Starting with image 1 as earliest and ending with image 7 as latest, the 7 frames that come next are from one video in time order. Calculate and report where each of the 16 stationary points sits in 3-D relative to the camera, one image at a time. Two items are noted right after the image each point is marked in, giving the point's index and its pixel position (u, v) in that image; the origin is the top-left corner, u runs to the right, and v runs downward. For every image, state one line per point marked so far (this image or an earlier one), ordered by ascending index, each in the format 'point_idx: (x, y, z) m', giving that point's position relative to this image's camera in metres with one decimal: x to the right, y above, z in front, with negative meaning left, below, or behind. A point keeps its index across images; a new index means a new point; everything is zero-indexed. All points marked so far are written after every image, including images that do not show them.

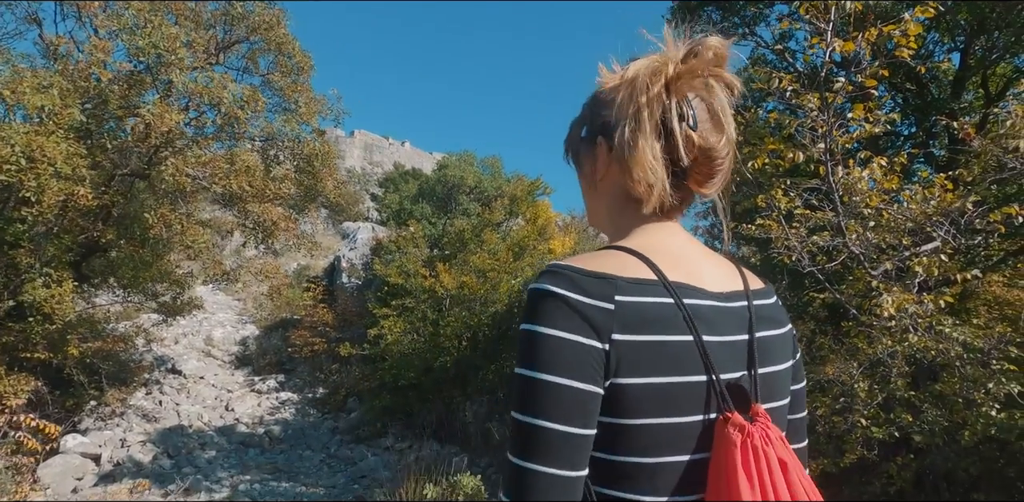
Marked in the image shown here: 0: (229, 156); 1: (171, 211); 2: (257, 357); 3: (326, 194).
0: (-4.0, +1.4, +7.6) m
1: (-4.9, +0.6, +7.7) m
2: (-6.8, -2.8, +14.2) m
3: (-3.1, +1.0, +9.0) m
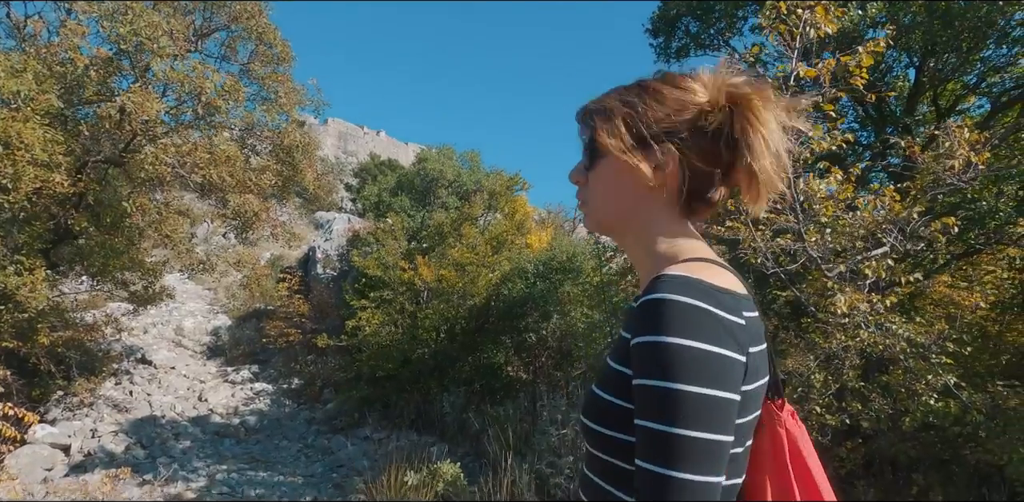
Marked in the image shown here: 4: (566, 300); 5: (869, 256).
0: (-4.3, +1.5, +7.6) m
1: (-5.2, +0.7, +7.6) m
2: (-7.4, -2.5, +14.0) m
3: (-3.5, +1.1, +9.1) m
4: (+0.9, -0.8, +8.7) m
5: (+2.4, 0.0, +3.5) m
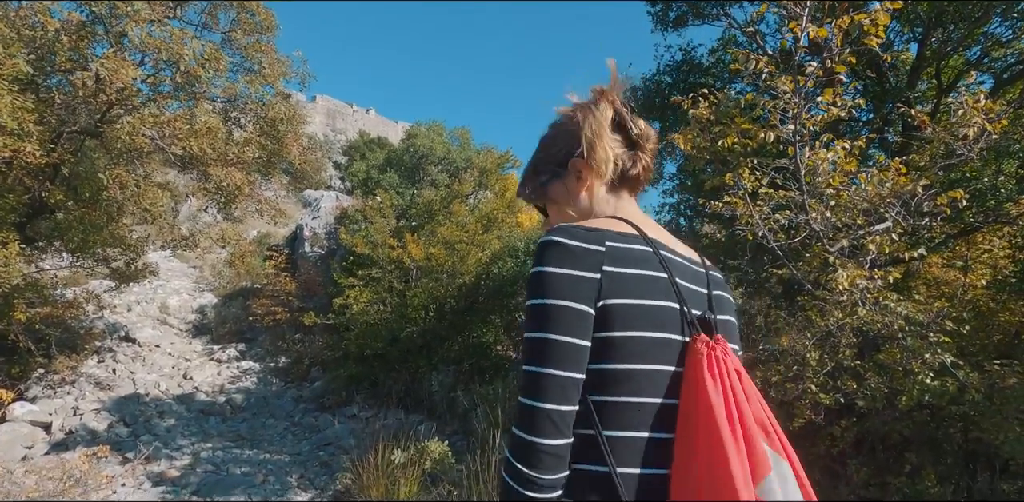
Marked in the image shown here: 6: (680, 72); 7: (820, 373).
0: (-4.4, +1.8, +7.3) m
1: (-5.3, +1.1, +7.3) m
2: (-7.7, -1.9, +13.8) m
3: (-3.6, +1.5, +8.8) m
4: (+0.7, -0.5, +8.6) m
5: (+2.3, +0.1, +3.4) m
6: (+1.9, +2.1, +6.1) m
7: (+2.2, -0.9, +3.9) m
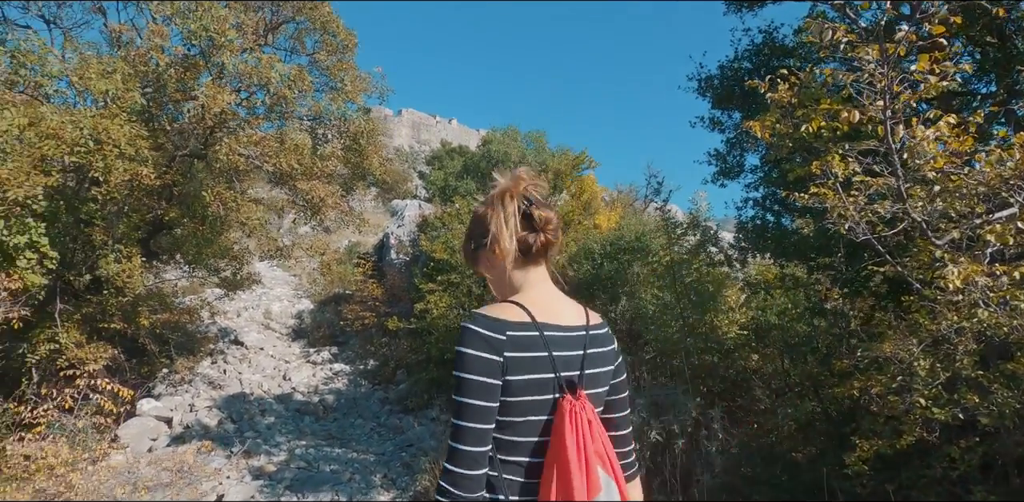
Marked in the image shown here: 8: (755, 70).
0: (-3.4, +1.7, +7.8) m
1: (-4.3, +0.9, +8.0) m
2: (-5.5, -2.2, +14.8) m
3: (-2.4, +1.4, +9.2) m
4: (+1.9, -0.5, +8.3) m
5: (+2.7, +0.2, +3.0) m
6: (+2.7, +2.1, +5.7) m
7: (+2.7, -0.9, +3.4) m
8: (+2.6, +1.9, +5.7) m
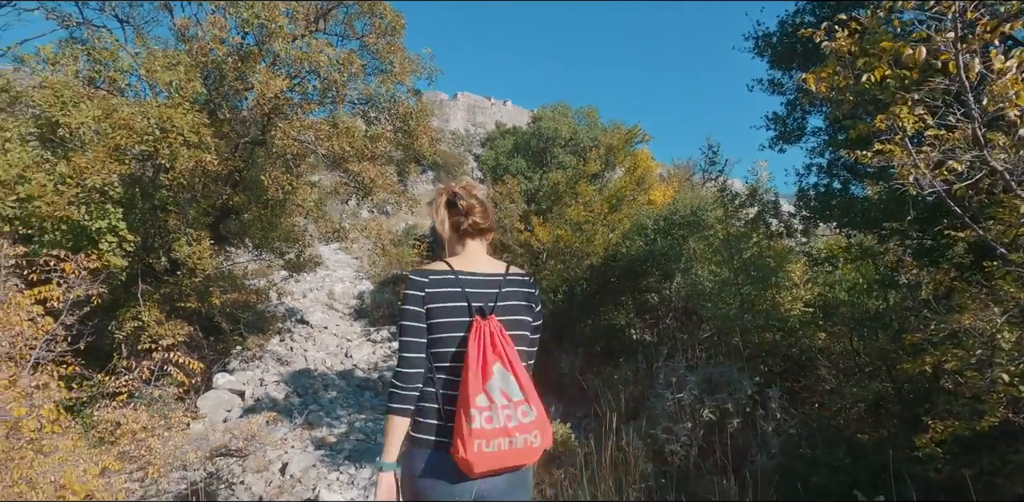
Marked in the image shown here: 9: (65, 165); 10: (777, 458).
0: (-2.7, +2.0, +8.0) m
1: (-3.5, +1.2, +8.3) m
2: (-4.0, -1.7, +15.3) m
3: (-1.6, +1.7, +9.3) m
4: (+2.7, -0.1, +8.0) m
5: (+2.8, +0.4, +2.6) m
6: (+3.1, +2.4, +5.2) m
7: (+2.9, -0.6, +3.1) m
8: (+3.0, +2.2, +5.3) m
9: (-5.2, +1.0, +6.2) m
10: (+2.4, -1.9, +4.9) m
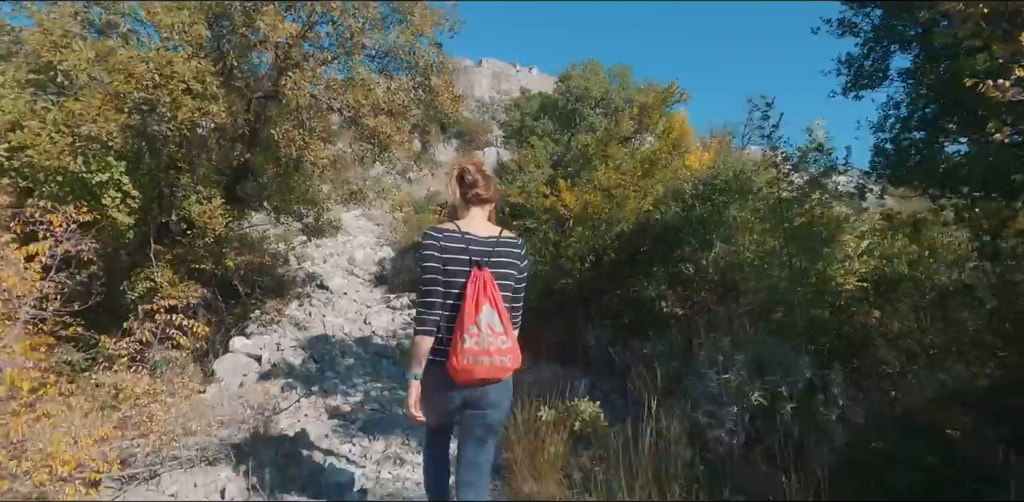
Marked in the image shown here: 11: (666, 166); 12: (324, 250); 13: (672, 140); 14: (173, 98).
0: (-2.3, +2.5, +7.5) m
1: (-3.2, +1.8, +7.8) m
2: (-3.4, -0.7, +15.0) m
3: (-1.1, +2.3, +8.7) m
4: (+3.0, +0.4, +7.4) m
5: (+3.0, +0.5, +1.9) m
6: (+3.4, +2.7, +4.4) m
7: (+3.1, -0.5, +2.4) m
8: (+3.3, +2.5, +4.5) m
9: (-4.9, +1.5, +5.8) m
10: (+2.6, -1.6, +4.3) m
11: (+2.8, +1.5, +9.7) m
12: (-5.6, 0.0, +15.9) m
13: (+3.1, +2.2, +10.5) m
14: (-3.8, +1.7, +6.0) m
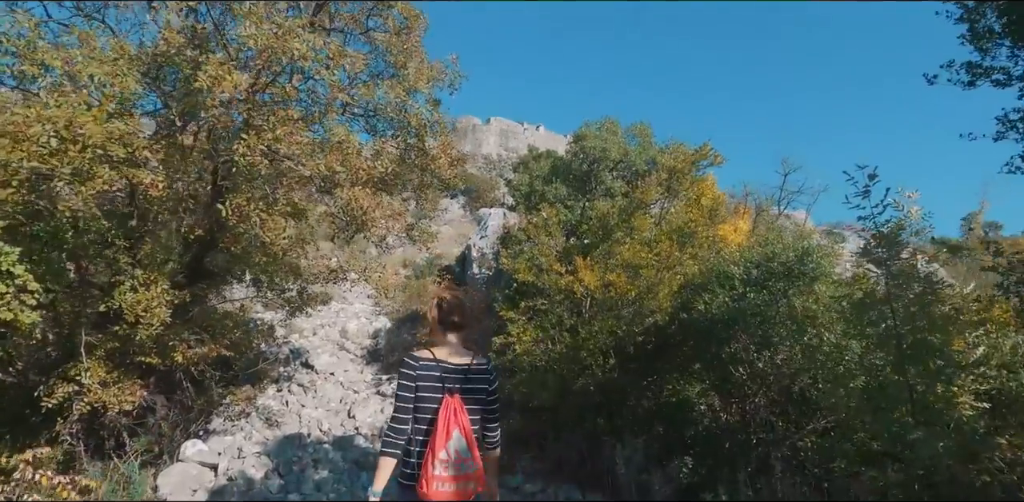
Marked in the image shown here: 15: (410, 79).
0: (-2.2, +1.4, +6.2) m
1: (-3.1, +0.6, +6.5) m
2: (-3.2, -2.6, +13.3) m
3: (-1.0, +1.1, +7.4) m
4: (+3.1, -0.8, +5.8) m
5: (+3.0, -0.1, +0.4) m
6: (+3.4, +1.8, +3.1) m
7: (+3.1, -1.1, +0.8) m
8: (+3.4, +1.7, +3.1) m
9: (-4.9, +0.5, +4.5) m
10: (+2.7, -2.4, +2.6) m
11: (+2.9, +0.2, +8.3) m
12: (-5.4, -1.9, +14.4) m
13: (+3.3, +0.7, +9.1) m
14: (-3.7, +0.7, +4.7) m
15: (-1.4, +2.4, +7.2) m
